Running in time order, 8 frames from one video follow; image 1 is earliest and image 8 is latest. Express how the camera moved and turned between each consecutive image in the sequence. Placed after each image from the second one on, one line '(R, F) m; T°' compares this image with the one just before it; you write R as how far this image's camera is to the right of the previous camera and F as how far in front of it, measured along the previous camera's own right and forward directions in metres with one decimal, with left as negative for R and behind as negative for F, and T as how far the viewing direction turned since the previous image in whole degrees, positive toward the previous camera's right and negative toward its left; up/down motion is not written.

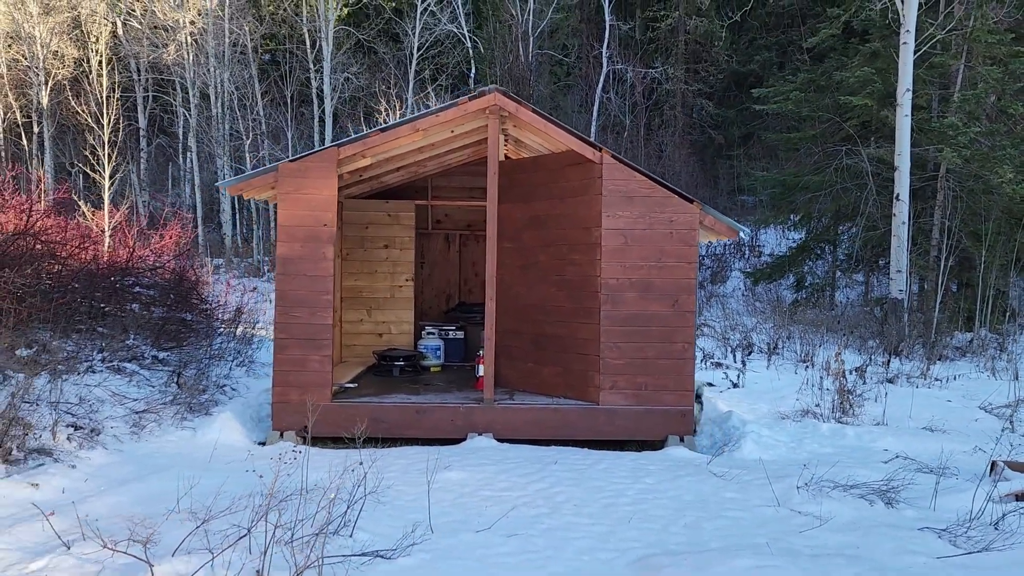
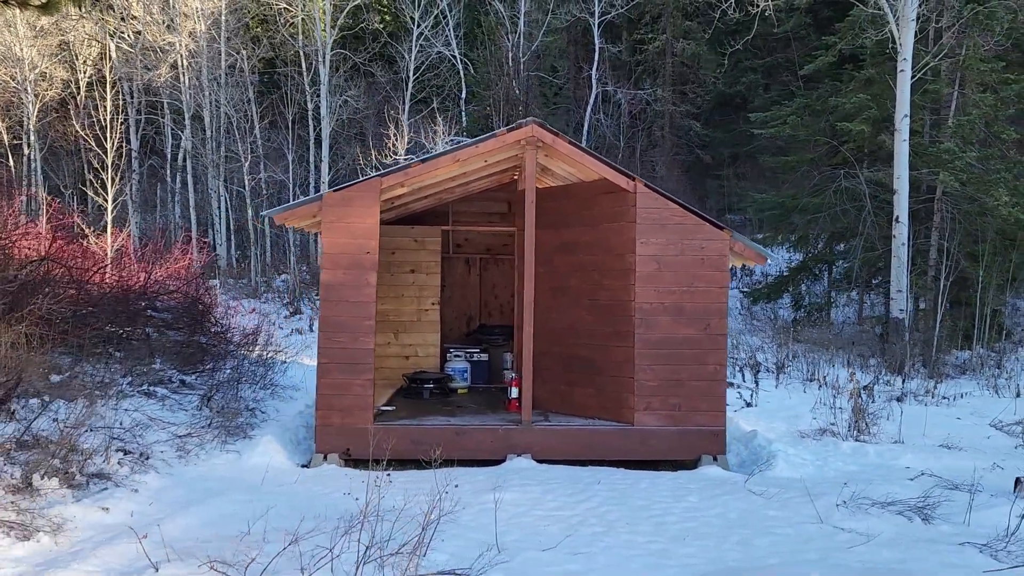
(-0.4, -0.2) m; +1°
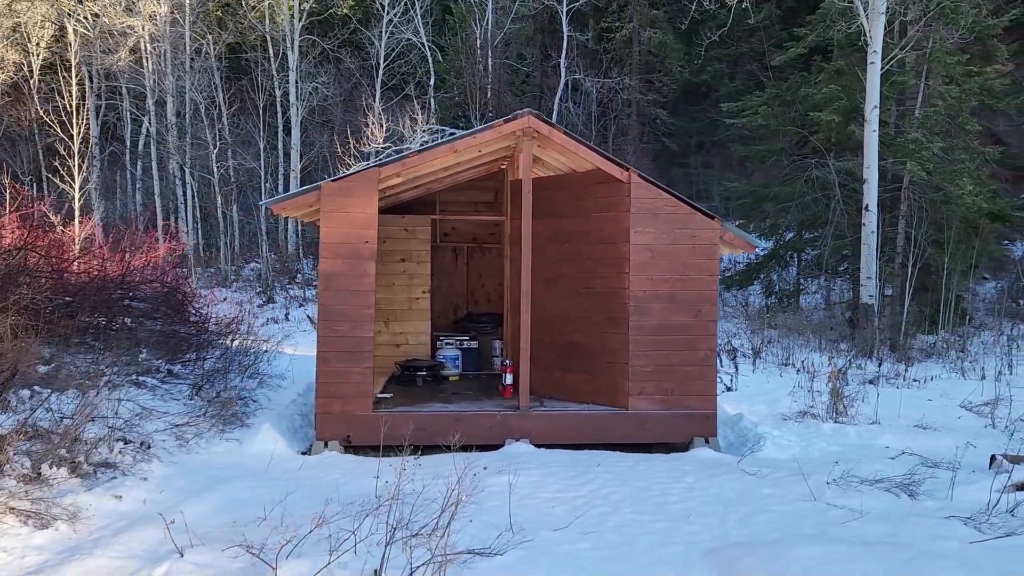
(-0.3, -0.1) m; +3°
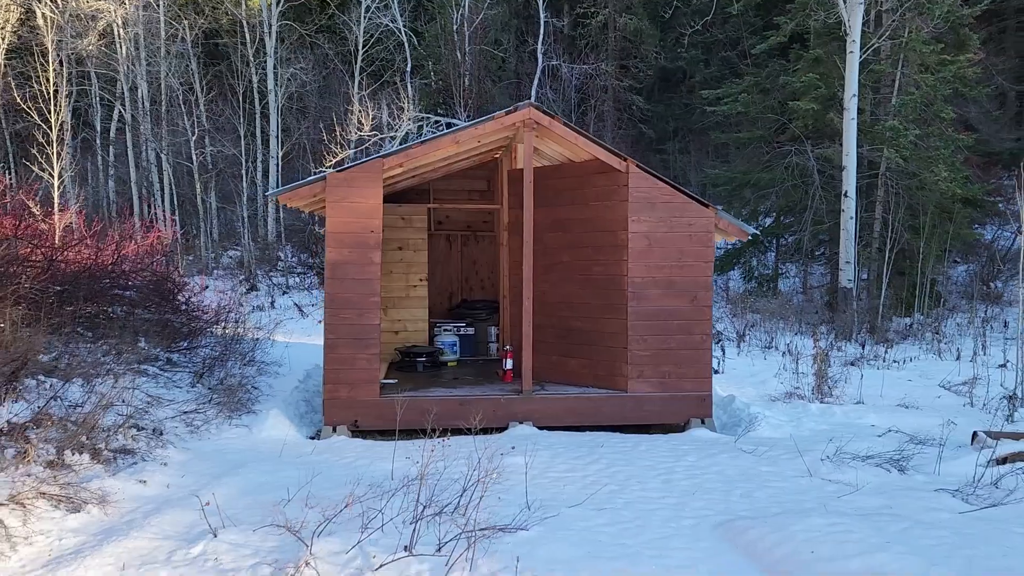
(-0.2, -0.2) m; +2°
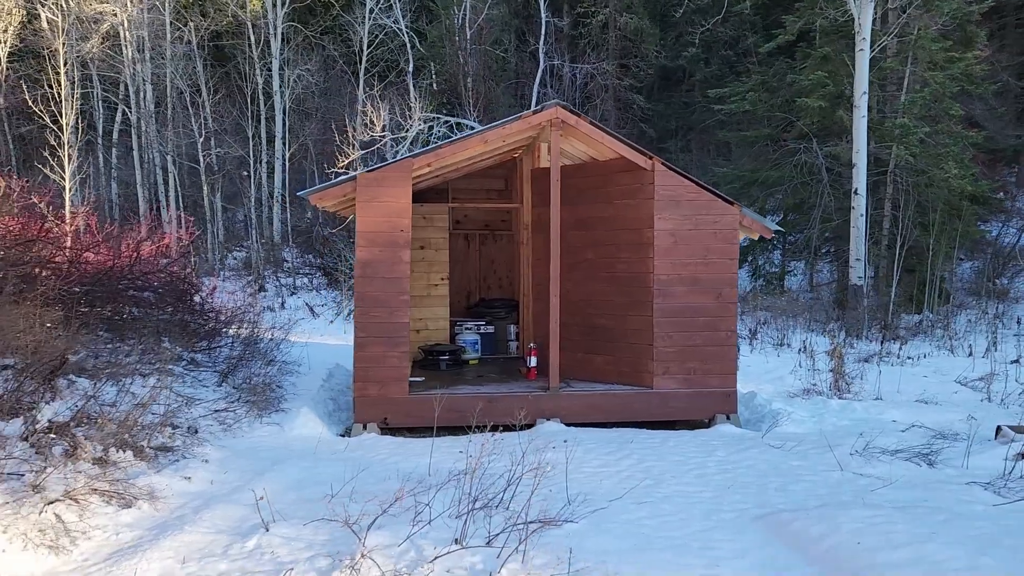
(-0.3, -0.1) m; 0°
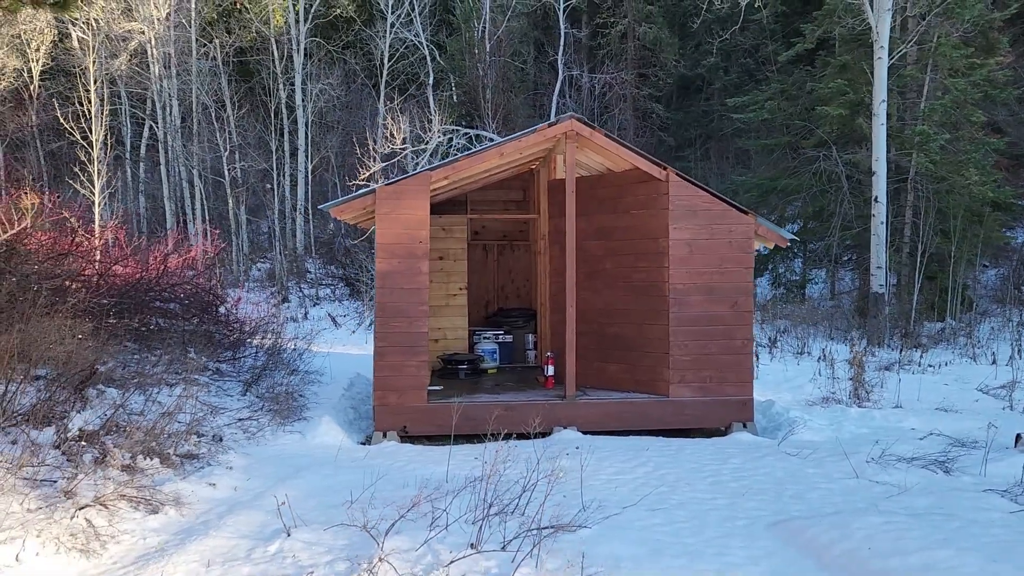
(0.0, -0.1) m; -2°
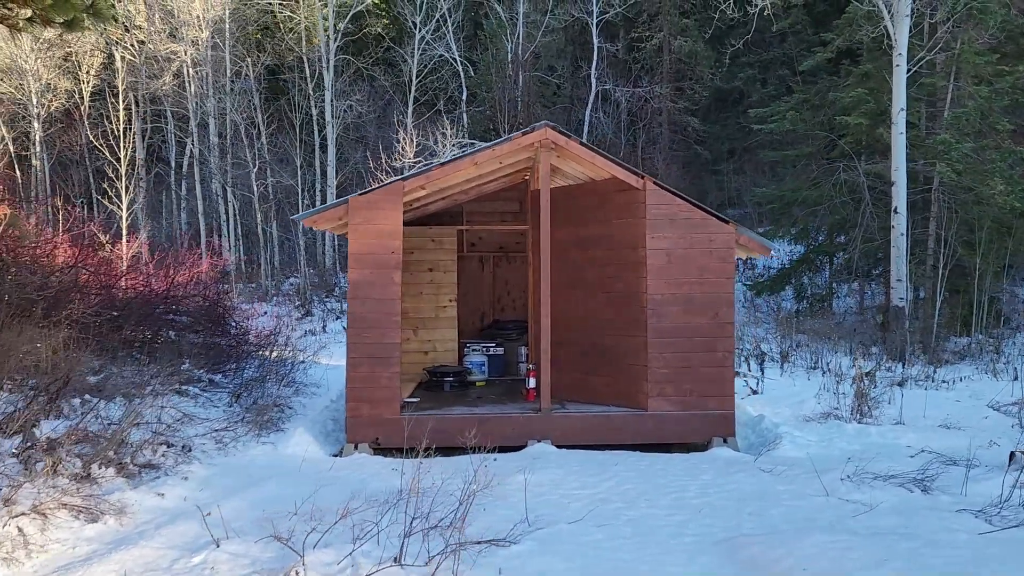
(+0.6, +0.1) m; -3°
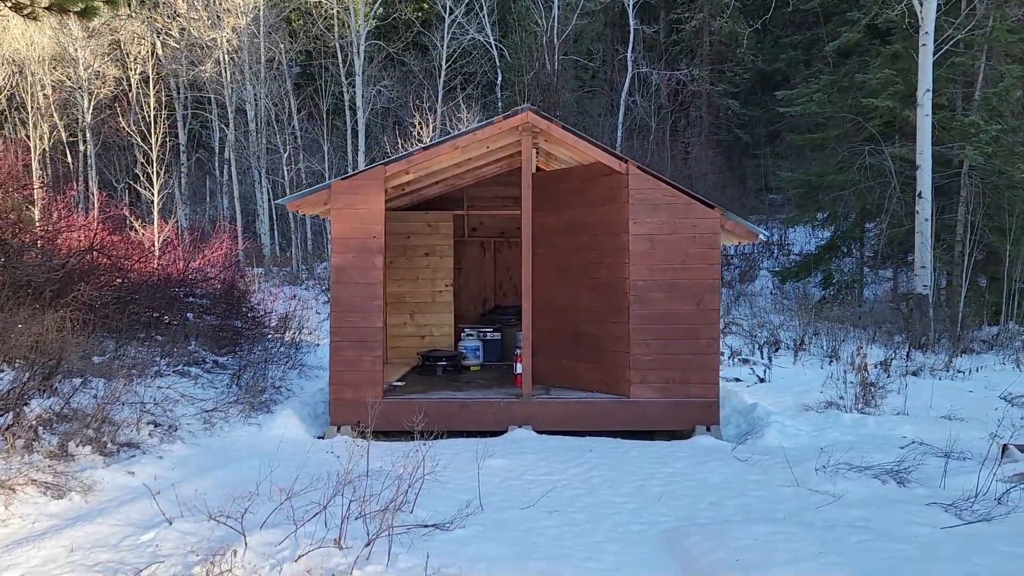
(+0.5, 0.0) m; -3°
